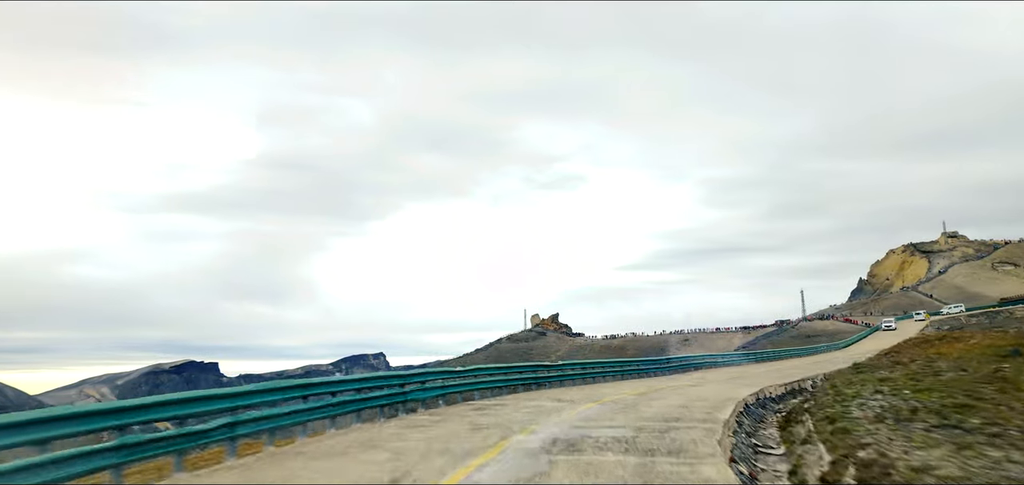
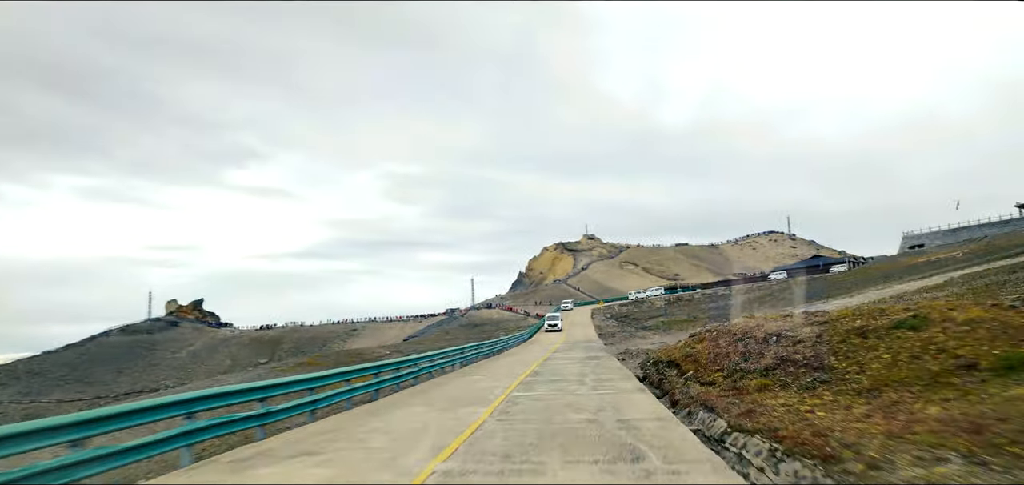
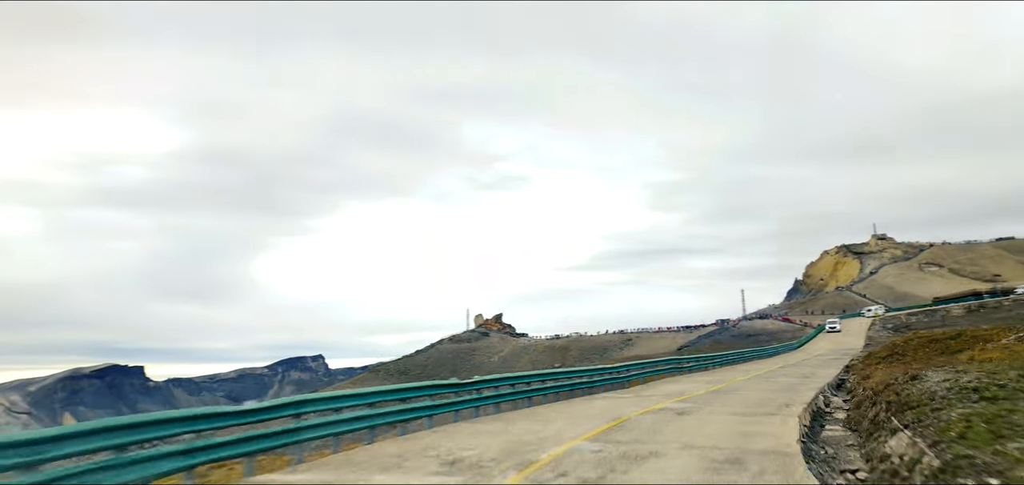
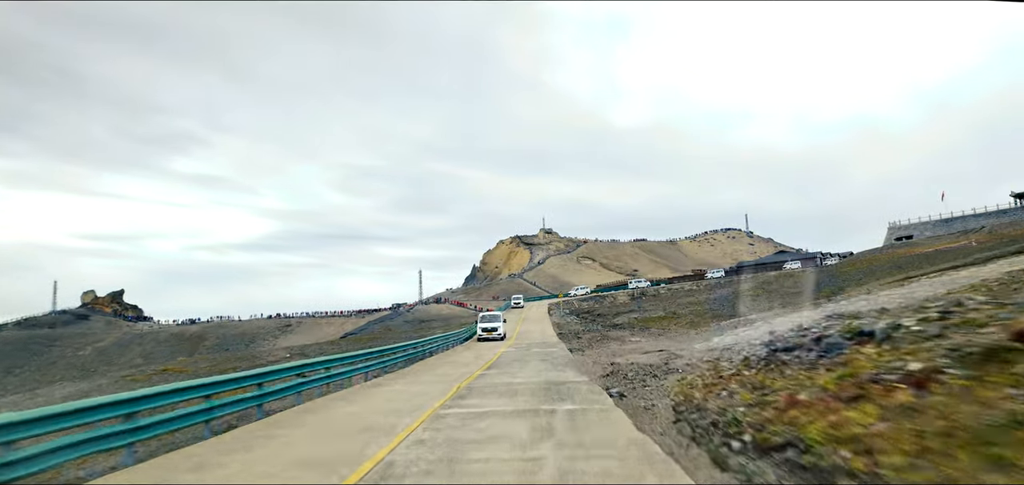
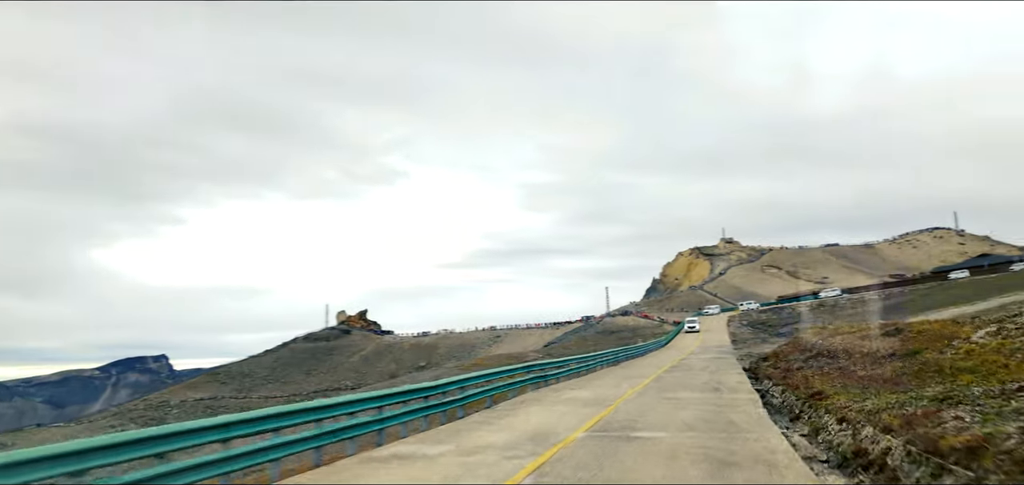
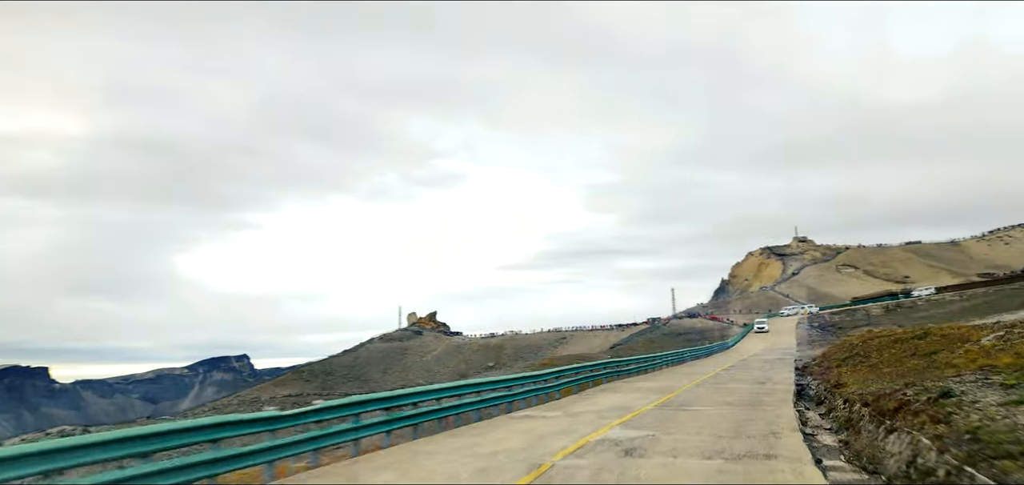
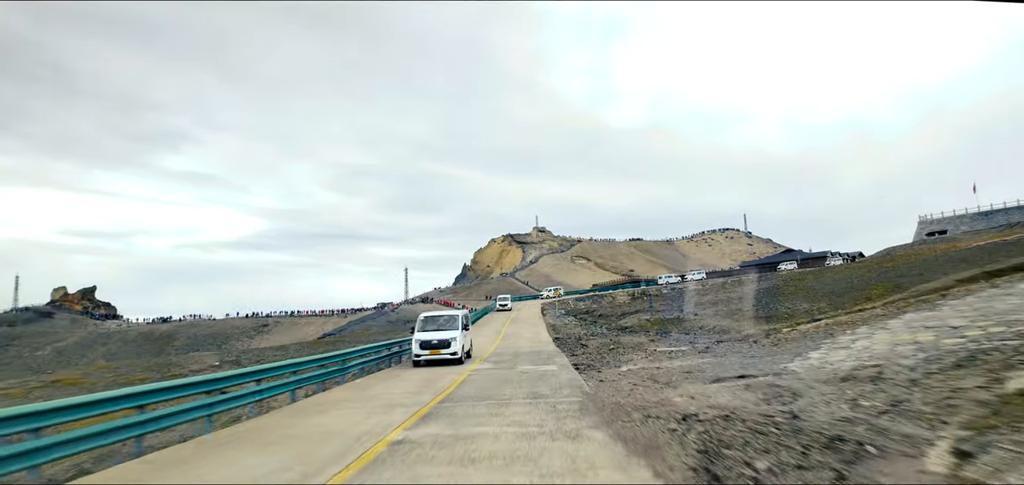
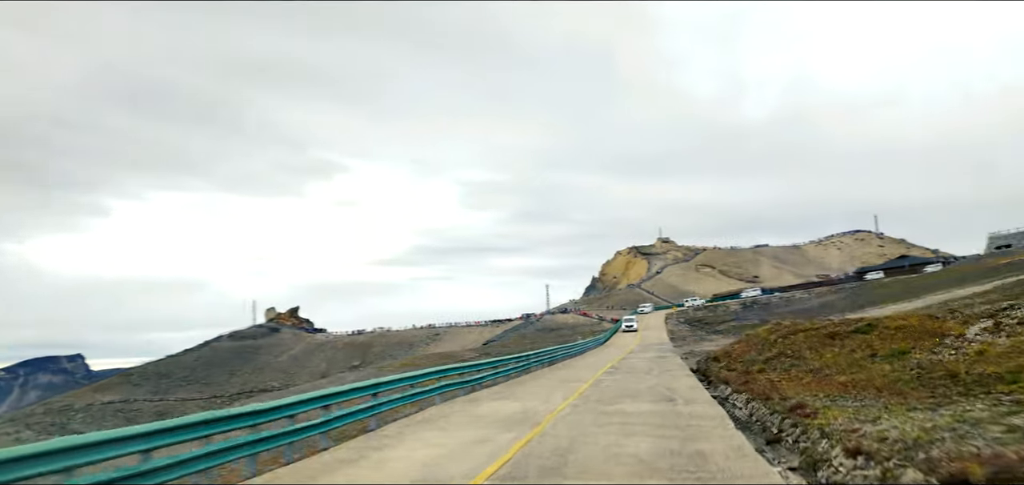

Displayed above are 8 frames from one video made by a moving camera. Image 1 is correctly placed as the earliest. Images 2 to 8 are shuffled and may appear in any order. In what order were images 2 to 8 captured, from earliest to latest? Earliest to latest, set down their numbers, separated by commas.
3, 6, 5, 8, 2, 4, 7
